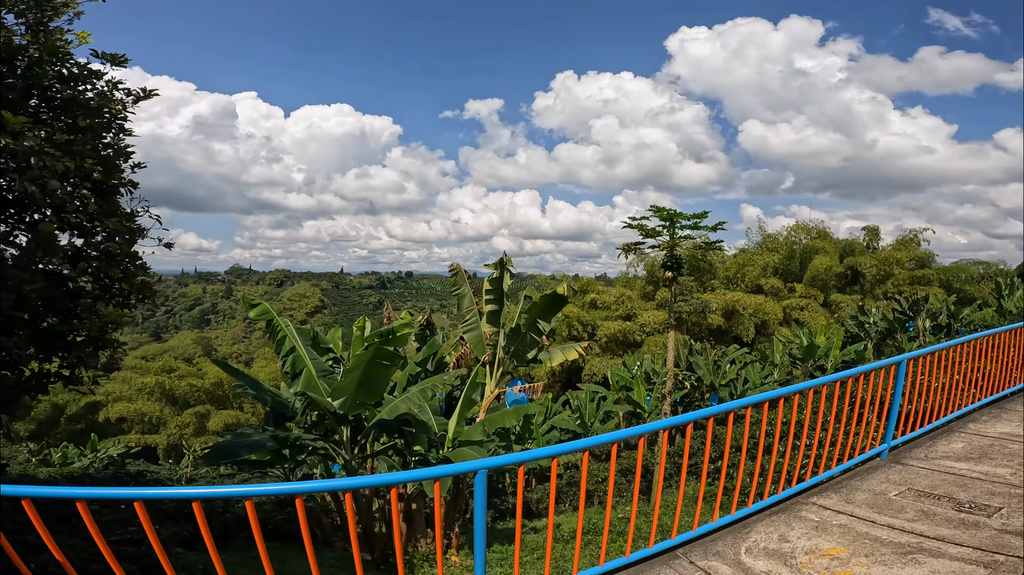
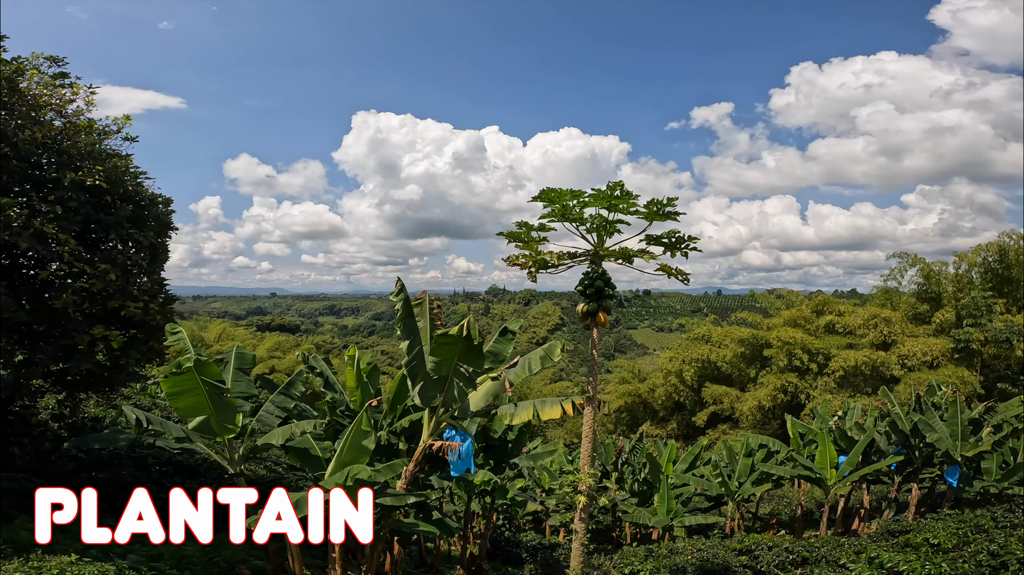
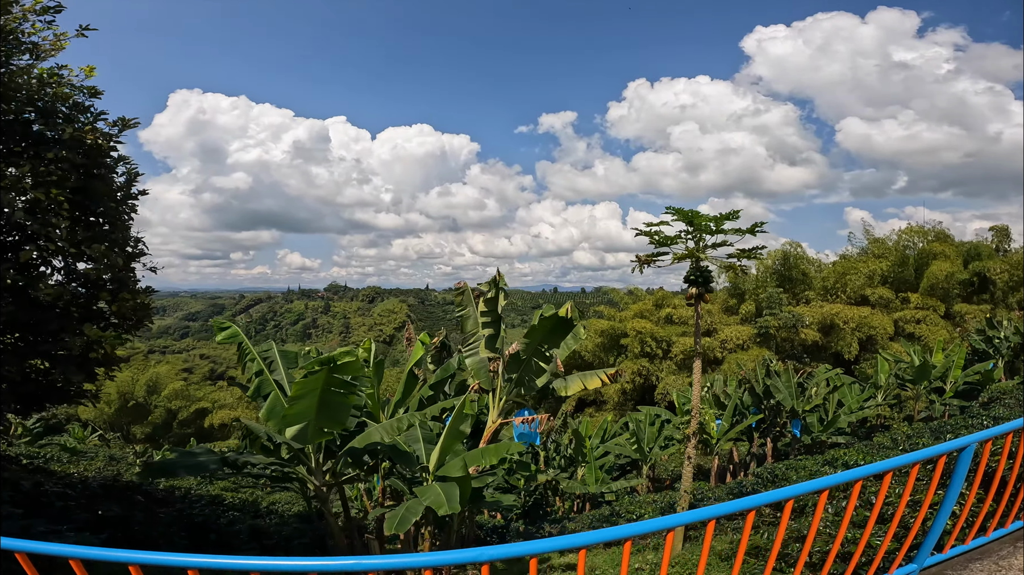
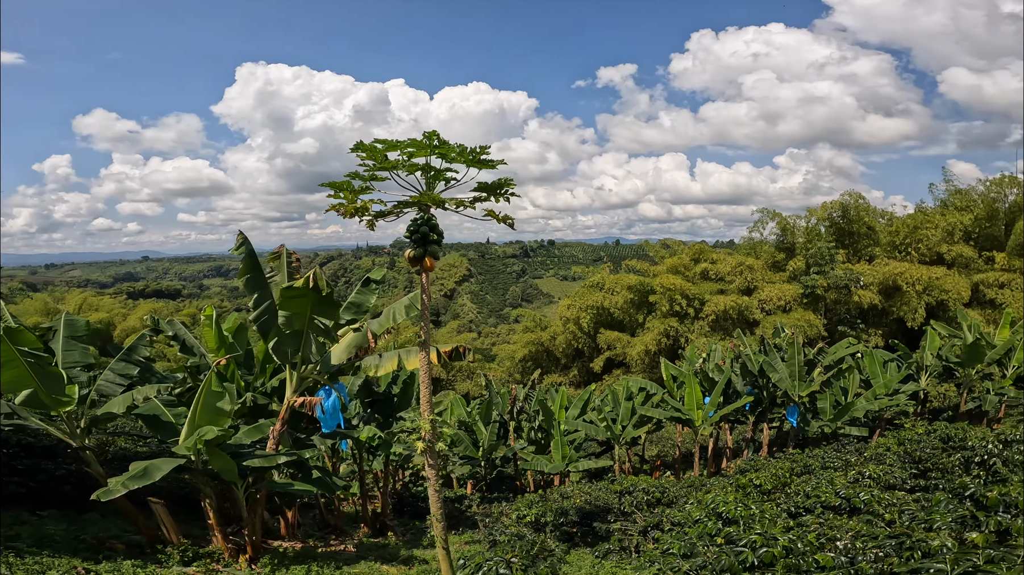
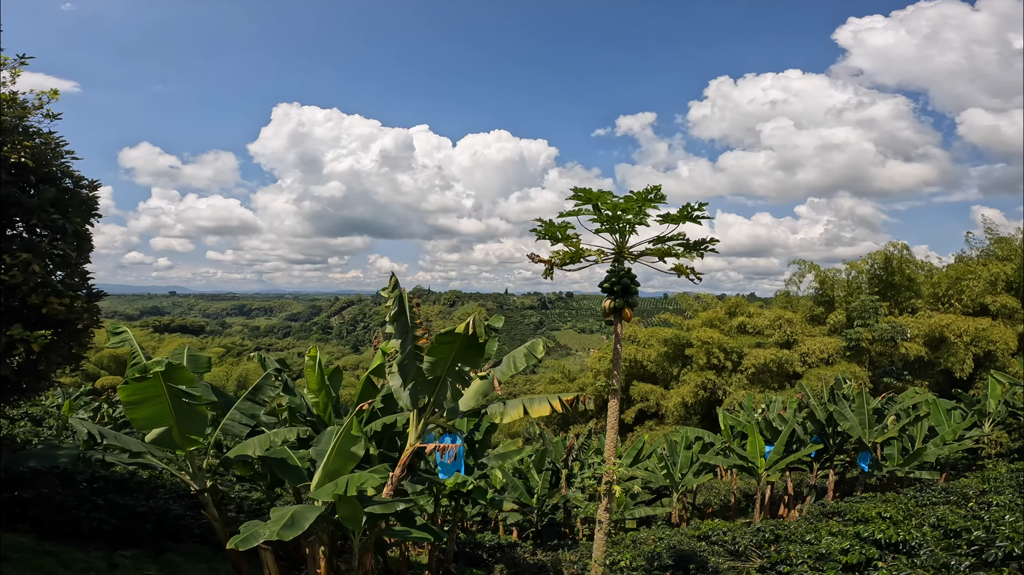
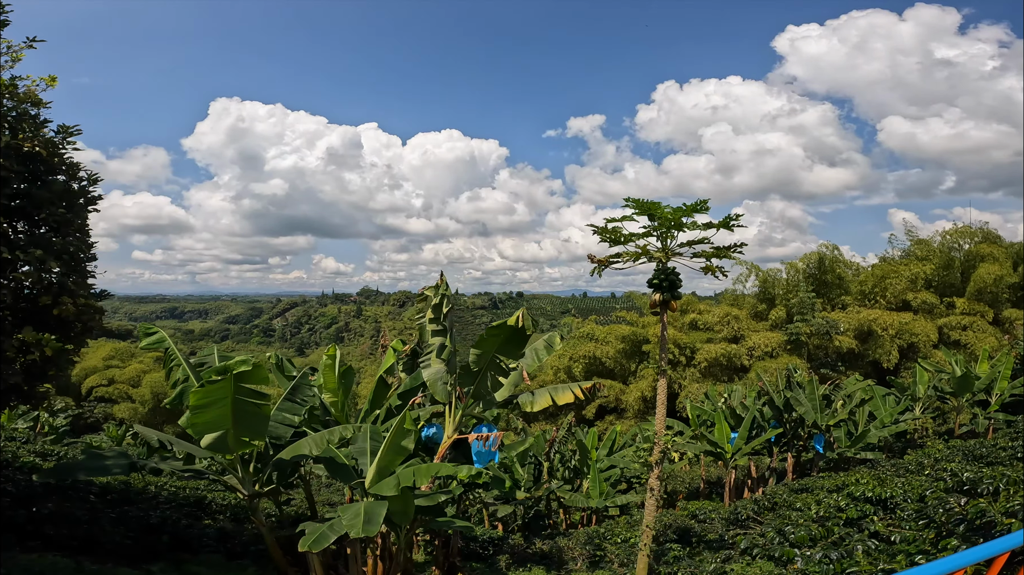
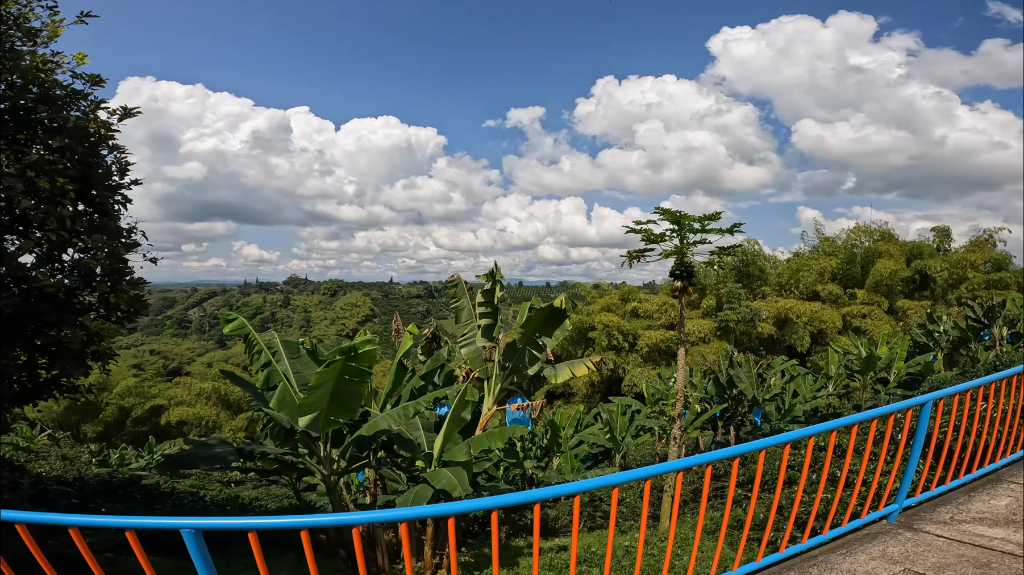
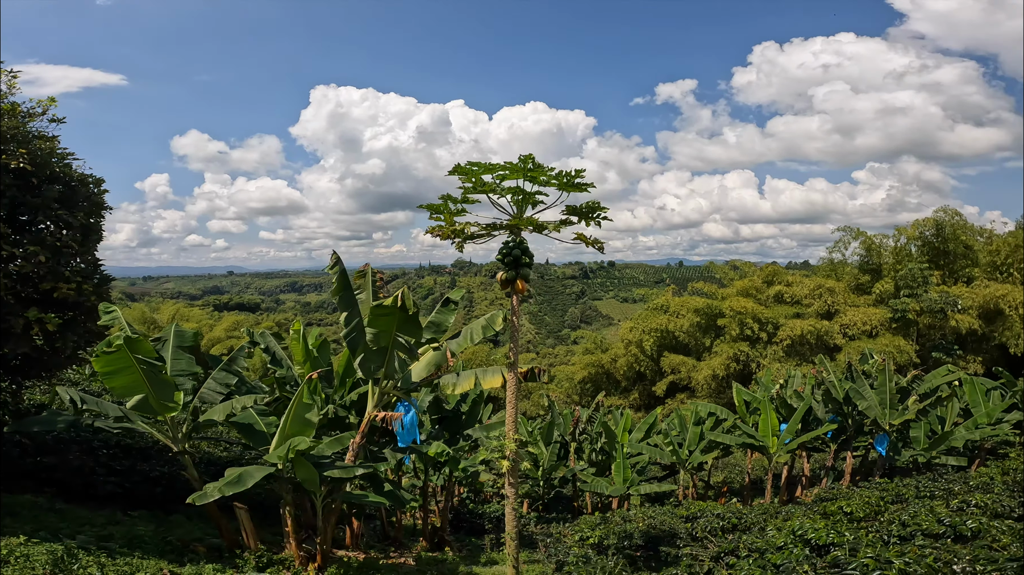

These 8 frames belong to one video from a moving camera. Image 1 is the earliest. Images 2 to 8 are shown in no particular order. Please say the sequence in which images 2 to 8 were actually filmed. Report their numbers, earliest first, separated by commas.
7, 3, 6, 5, 2, 8, 4
